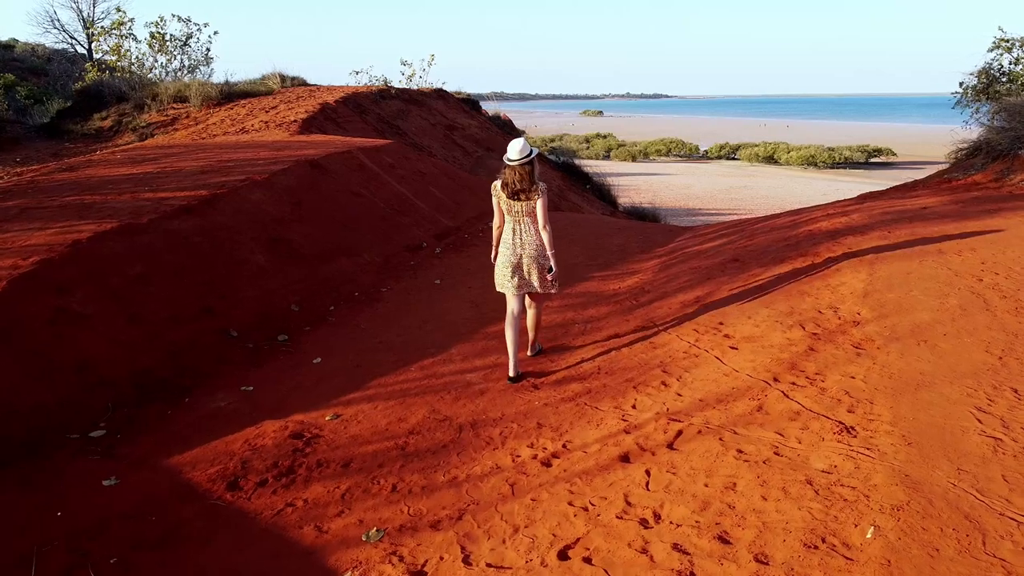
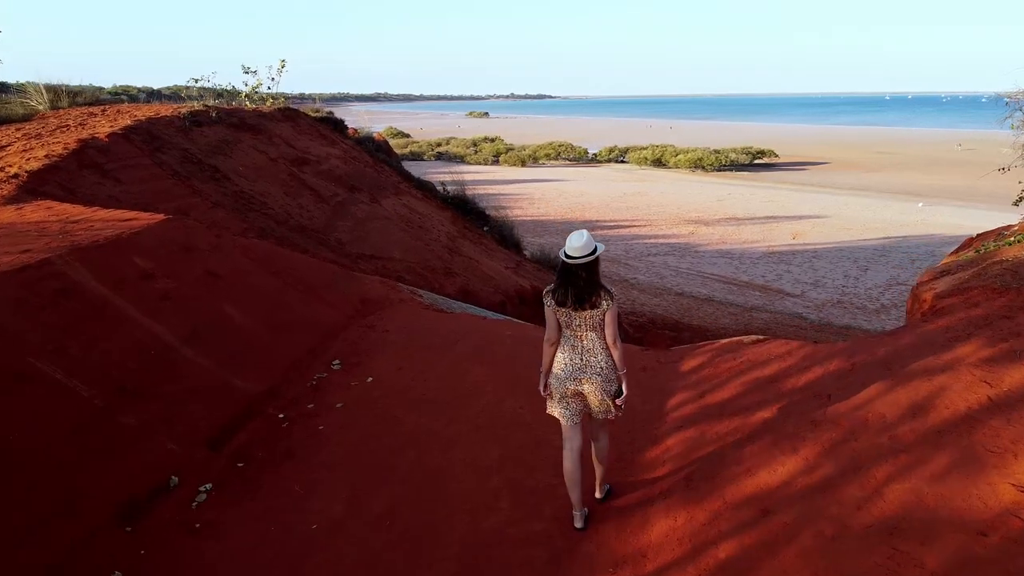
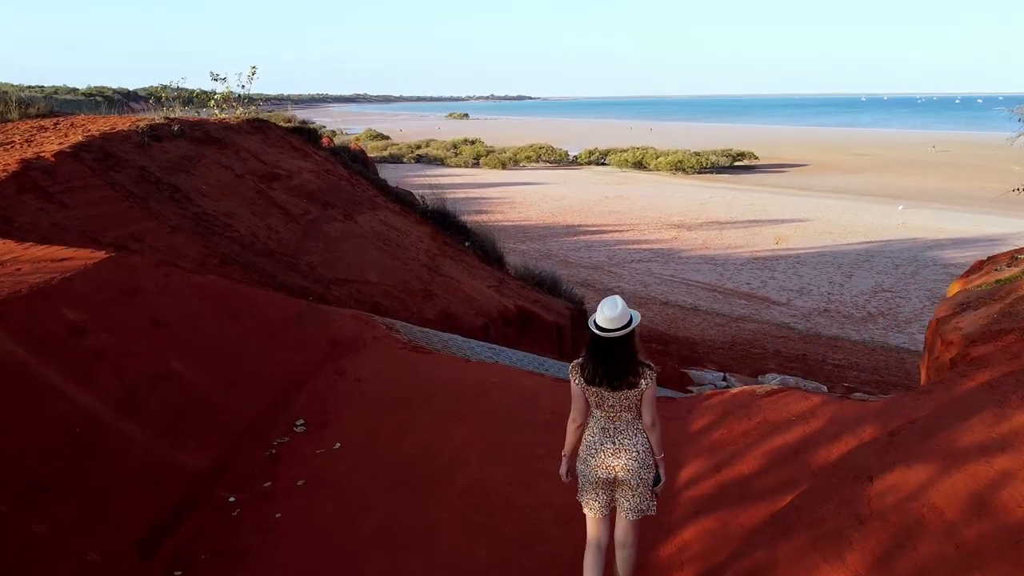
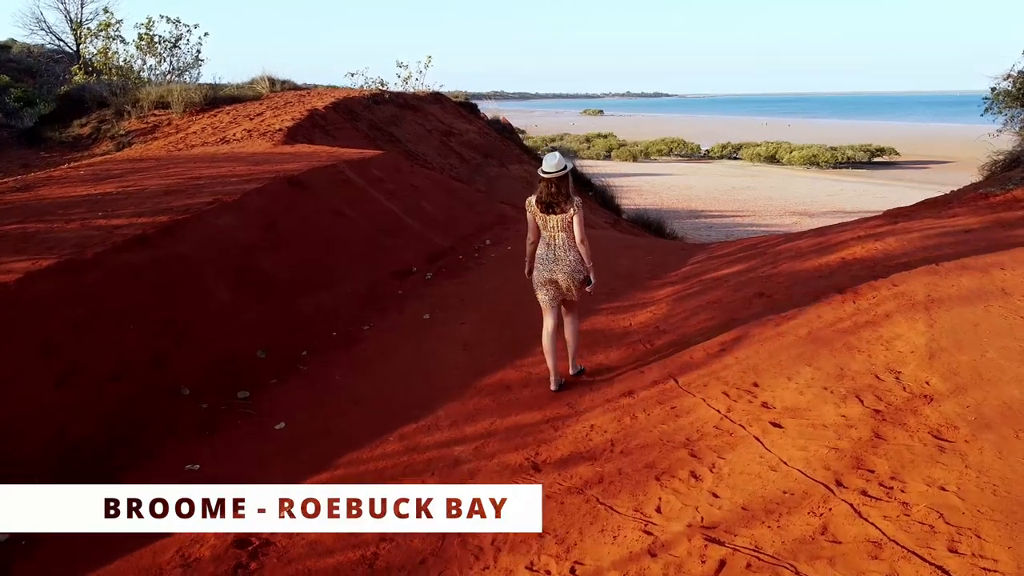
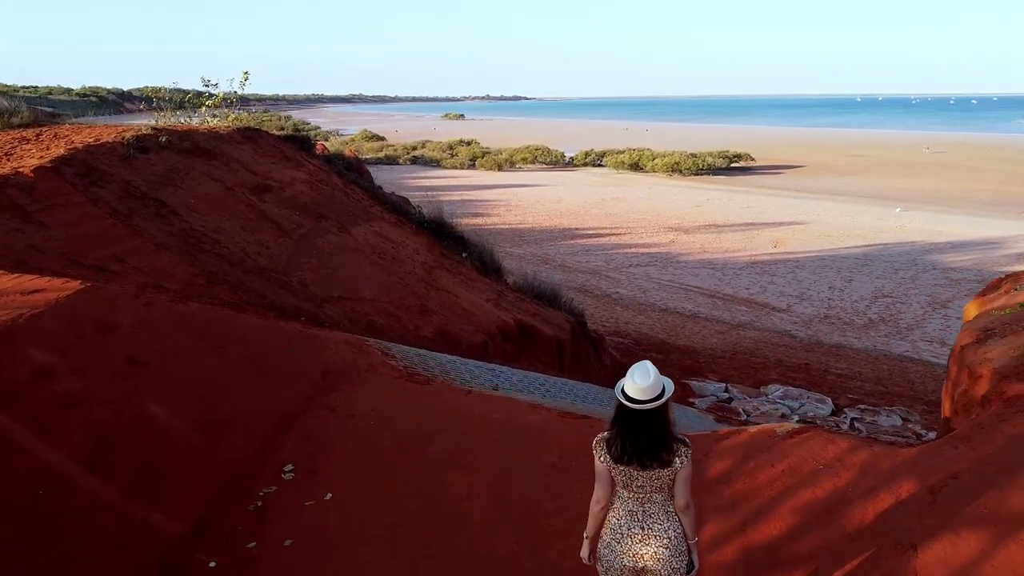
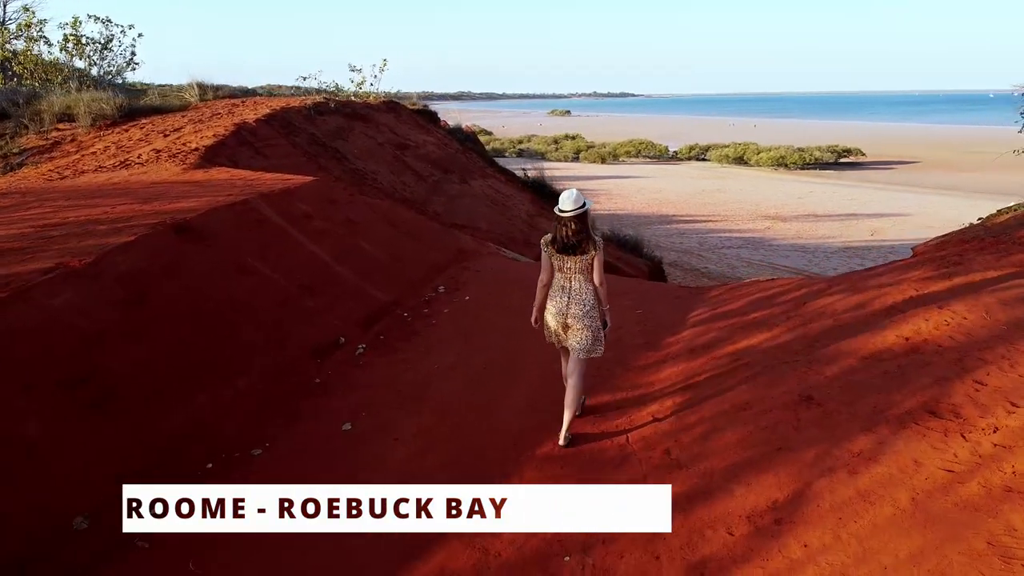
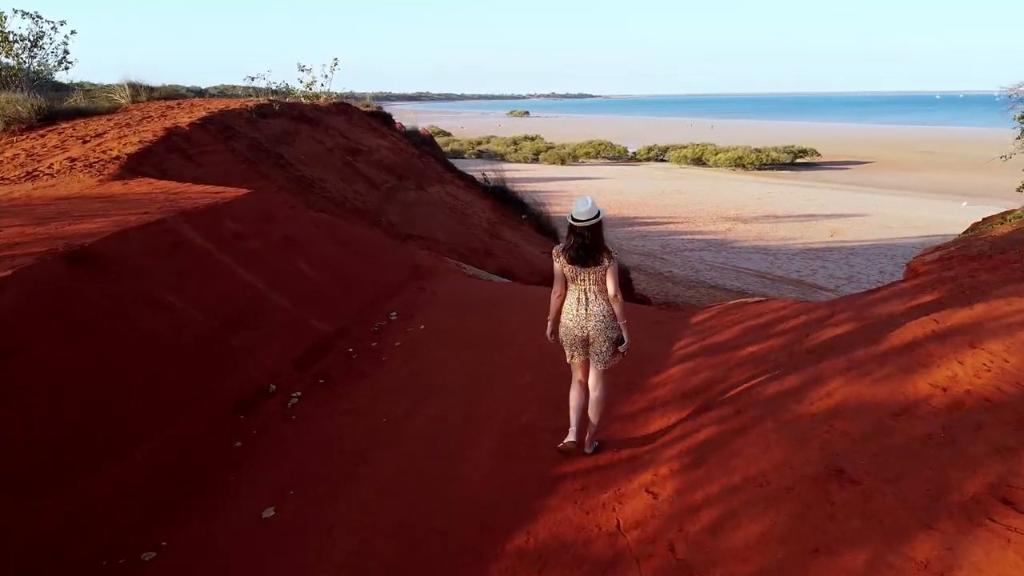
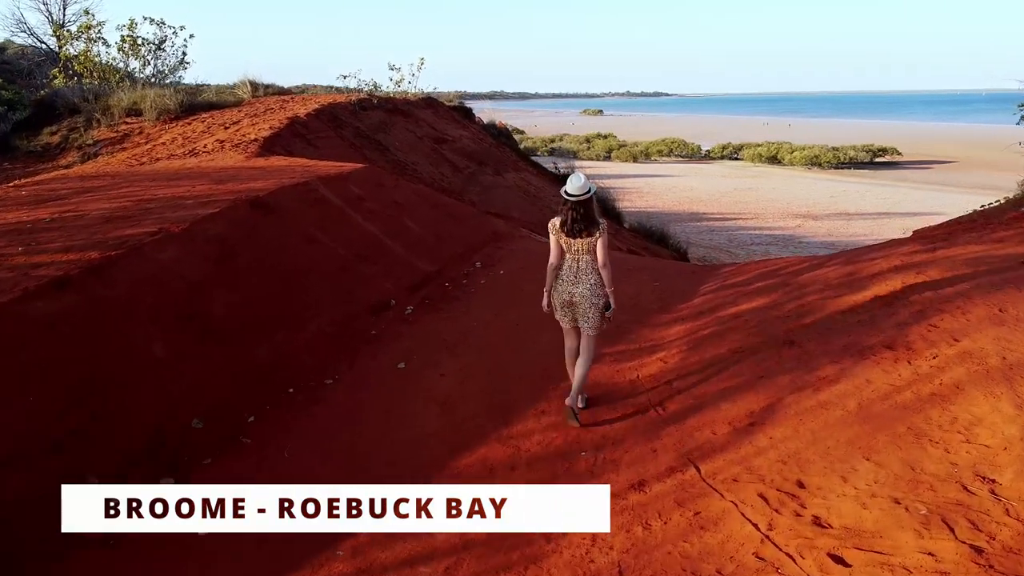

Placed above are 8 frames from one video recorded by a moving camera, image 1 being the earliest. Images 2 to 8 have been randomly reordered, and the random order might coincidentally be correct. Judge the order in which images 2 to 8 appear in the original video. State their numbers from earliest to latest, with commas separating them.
4, 8, 6, 7, 2, 3, 5
